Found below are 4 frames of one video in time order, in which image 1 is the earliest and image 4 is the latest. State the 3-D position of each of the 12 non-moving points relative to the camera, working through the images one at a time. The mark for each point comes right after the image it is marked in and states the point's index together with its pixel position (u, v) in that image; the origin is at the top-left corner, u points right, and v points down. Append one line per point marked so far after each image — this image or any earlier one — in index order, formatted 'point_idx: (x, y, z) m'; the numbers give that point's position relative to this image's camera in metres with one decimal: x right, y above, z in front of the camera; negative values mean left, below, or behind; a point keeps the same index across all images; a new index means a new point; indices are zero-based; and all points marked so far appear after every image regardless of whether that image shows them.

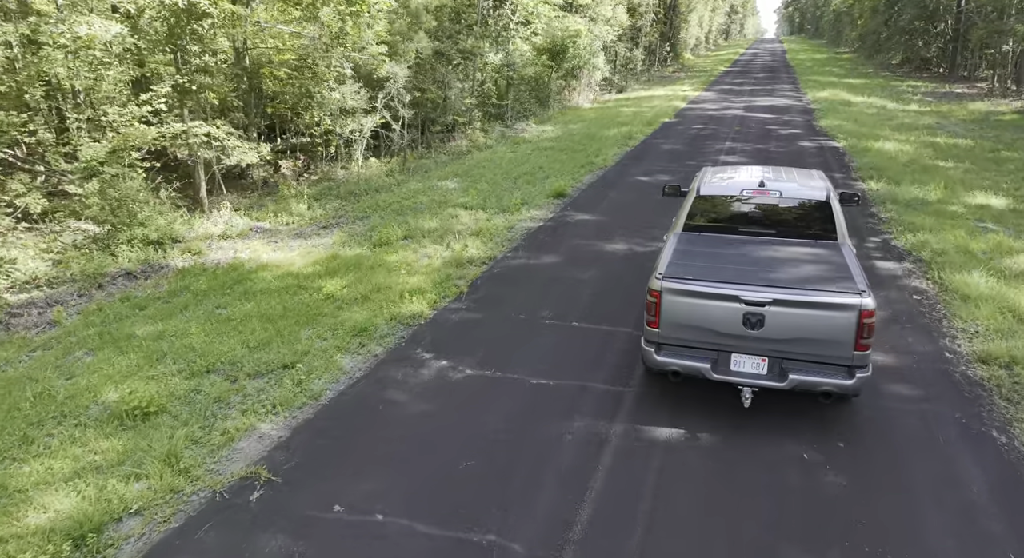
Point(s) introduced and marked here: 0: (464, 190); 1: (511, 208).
0: (-1.0, +1.9, +14.8) m
1: (0.0, +1.3, +13.0) m
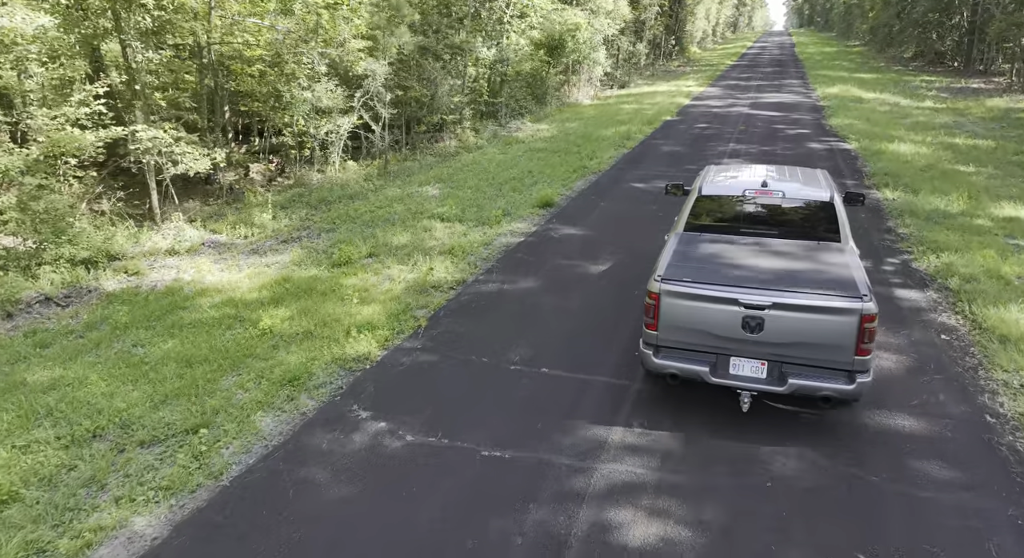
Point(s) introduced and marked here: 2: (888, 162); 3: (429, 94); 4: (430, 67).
0: (-1.3, +1.6, +13.7) m
1: (-0.4, +1.0, +11.8) m
2: (+9.2, +2.9, +17.0) m
3: (-2.3, +5.1, +18.9) m
4: (-2.2, +5.8, +18.8) m
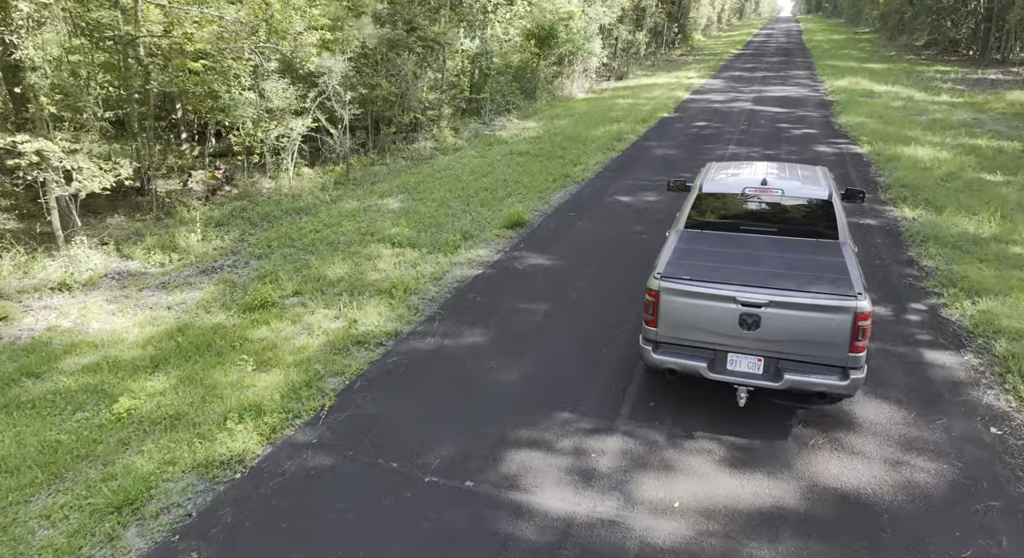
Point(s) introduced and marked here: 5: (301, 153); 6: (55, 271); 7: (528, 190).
0: (-1.9, +1.1, +12.1) m
1: (-0.9, +0.5, +10.2) m
2: (+8.6, +2.4, +15.3) m
3: (-2.8, +4.7, +17.2) m
4: (-2.8, +5.4, +17.1) m
5: (-4.7, +2.8, +15.6) m
6: (-6.1, +0.1, +9.2) m
7: (+0.3, +1.8, +13.8) m
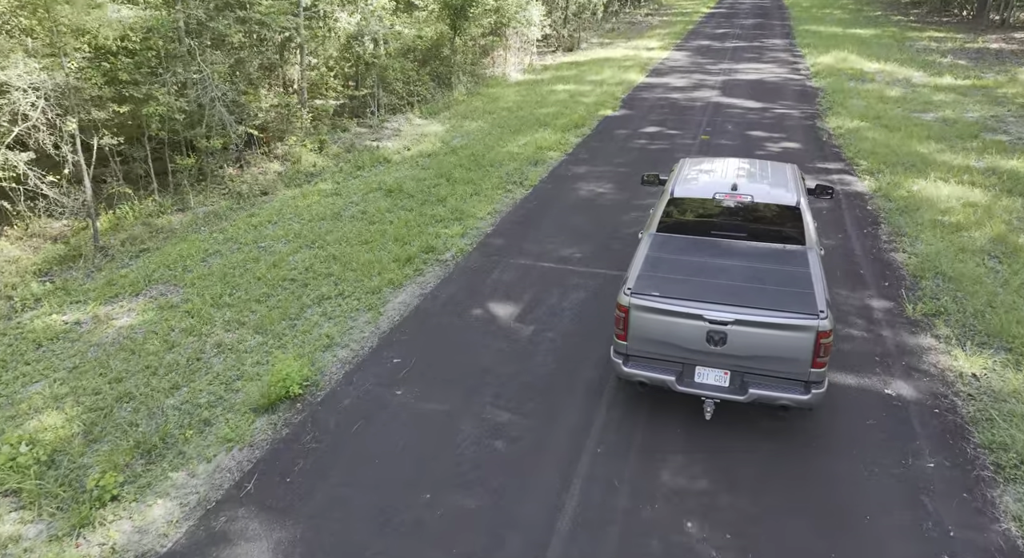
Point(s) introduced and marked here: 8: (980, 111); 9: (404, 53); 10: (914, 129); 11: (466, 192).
0: (-4.1, -0.9, +6.8) m
1: (-3.1, -1.6, +5.0) m
2: (+6.3, +0.7, +10.3) m
3: (-5.2, +3.0, +11.7) m
4: (-5.2, +3.7, +11.5) m
5: (-7.1, +1.1, +10.1) m
6: (-8.2, -2.1, +3.8) m
7: (-2.0, -0.1, +8.5) m
8: (+12.9, +4.4, +18.9) m
9: (-3.1, +6.3, +19.4) m
10: (+9.8, +3.6, +16.9) m
11: (-0.8, +1.5, +11.8) m
